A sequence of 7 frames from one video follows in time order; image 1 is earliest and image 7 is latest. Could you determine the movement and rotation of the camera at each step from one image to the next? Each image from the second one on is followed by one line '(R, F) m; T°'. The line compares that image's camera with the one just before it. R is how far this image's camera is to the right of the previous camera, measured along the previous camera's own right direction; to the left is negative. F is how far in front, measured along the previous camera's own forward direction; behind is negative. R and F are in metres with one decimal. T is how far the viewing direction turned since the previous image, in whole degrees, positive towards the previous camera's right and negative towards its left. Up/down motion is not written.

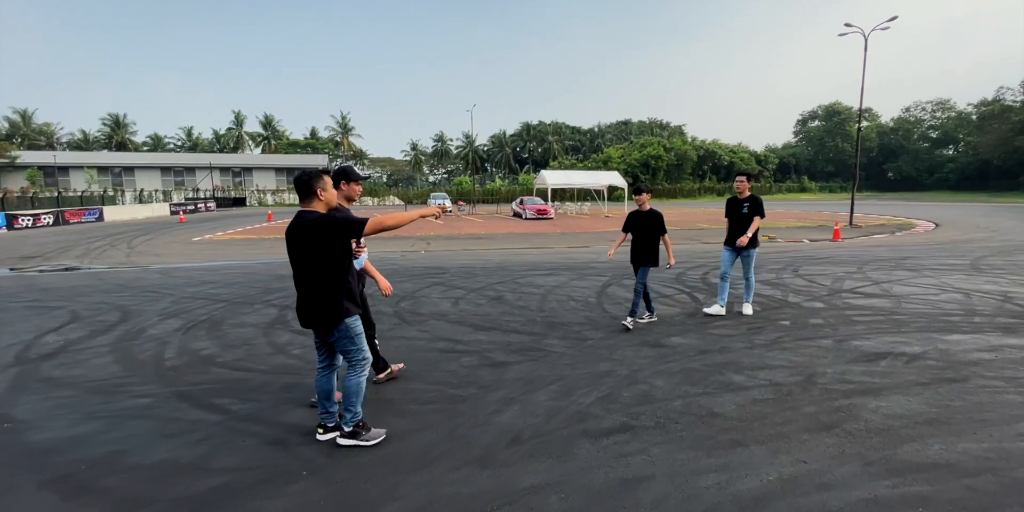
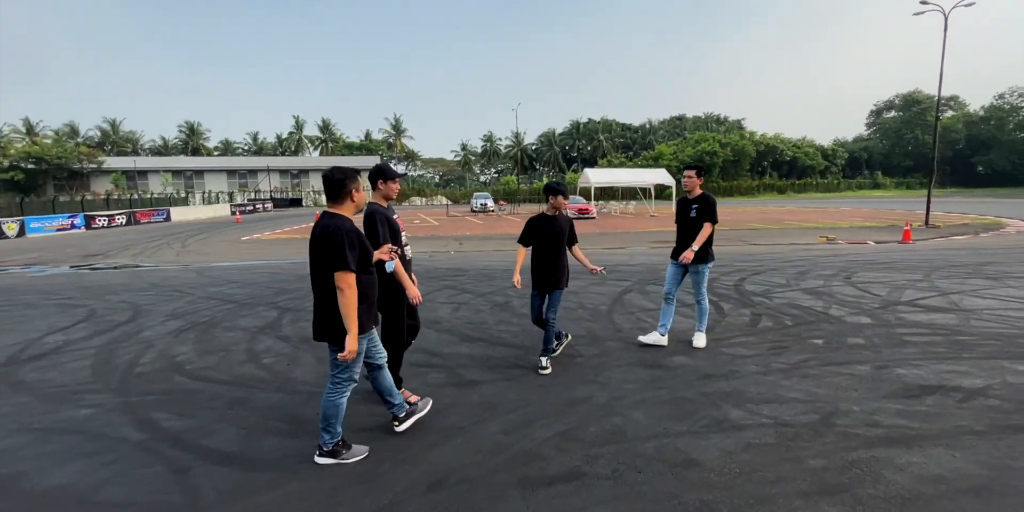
(+0.7, +0.6) m; -6°
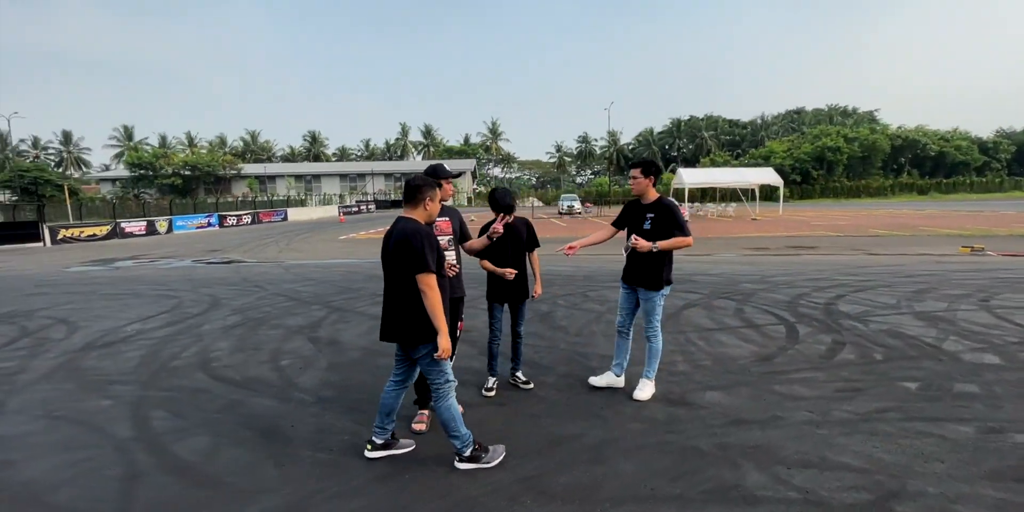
(+0.8, +0.5) m; -11°
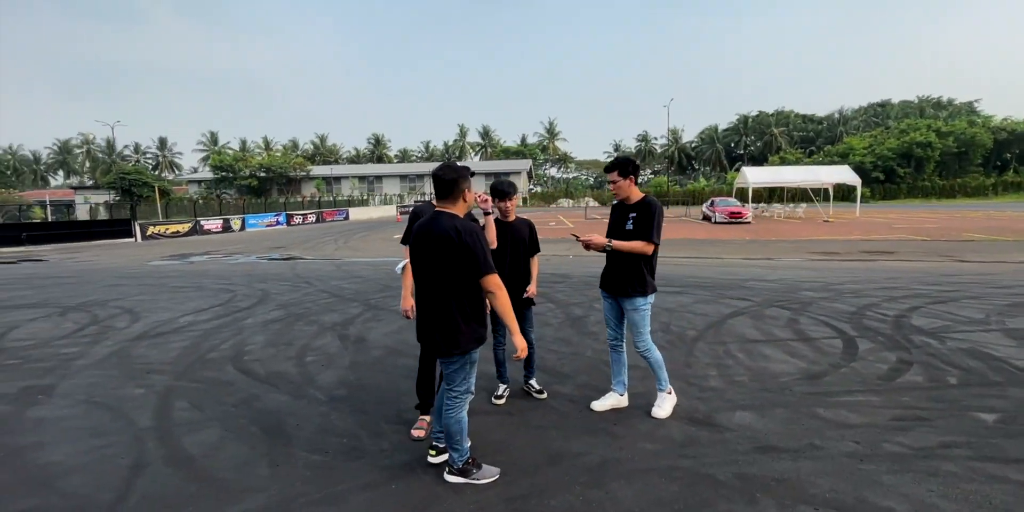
(+0.4, +0.2) m; -7°
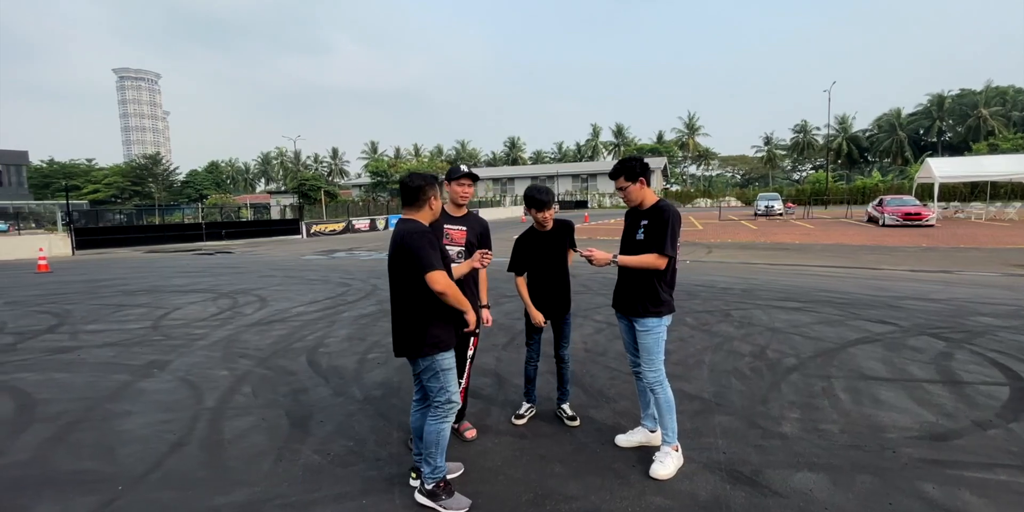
(+0.8, +0.4) m; -16°
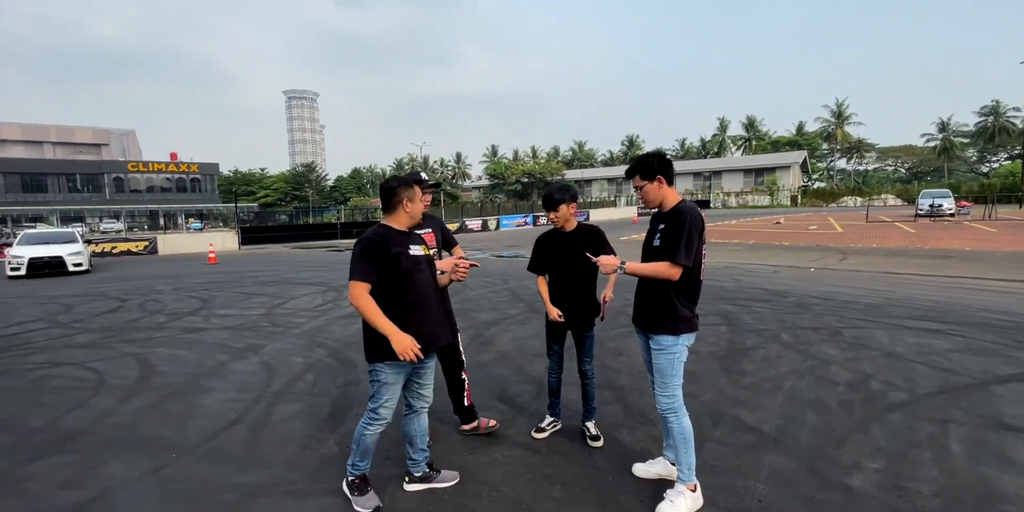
(+0.7, +0.2) m; -14°
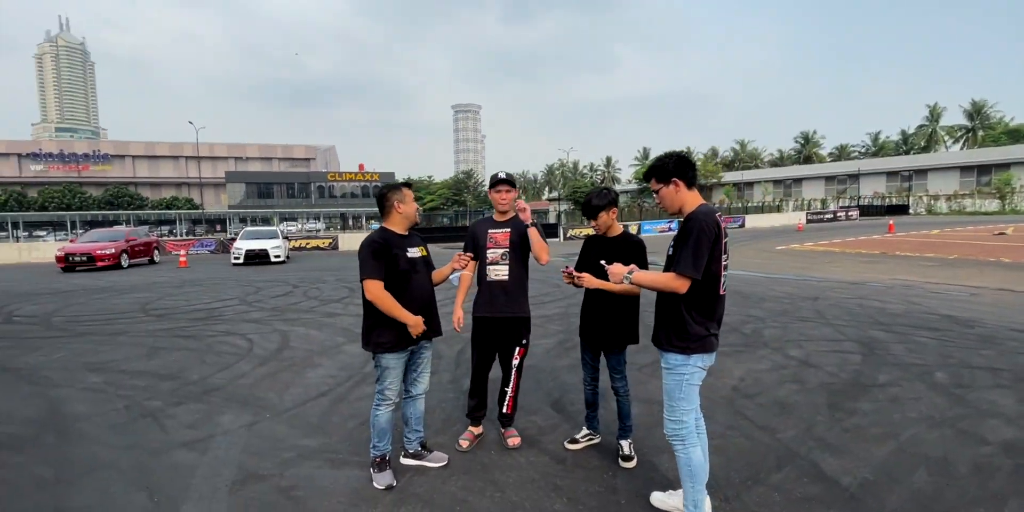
(+0.8, +0.1) m; -18°
